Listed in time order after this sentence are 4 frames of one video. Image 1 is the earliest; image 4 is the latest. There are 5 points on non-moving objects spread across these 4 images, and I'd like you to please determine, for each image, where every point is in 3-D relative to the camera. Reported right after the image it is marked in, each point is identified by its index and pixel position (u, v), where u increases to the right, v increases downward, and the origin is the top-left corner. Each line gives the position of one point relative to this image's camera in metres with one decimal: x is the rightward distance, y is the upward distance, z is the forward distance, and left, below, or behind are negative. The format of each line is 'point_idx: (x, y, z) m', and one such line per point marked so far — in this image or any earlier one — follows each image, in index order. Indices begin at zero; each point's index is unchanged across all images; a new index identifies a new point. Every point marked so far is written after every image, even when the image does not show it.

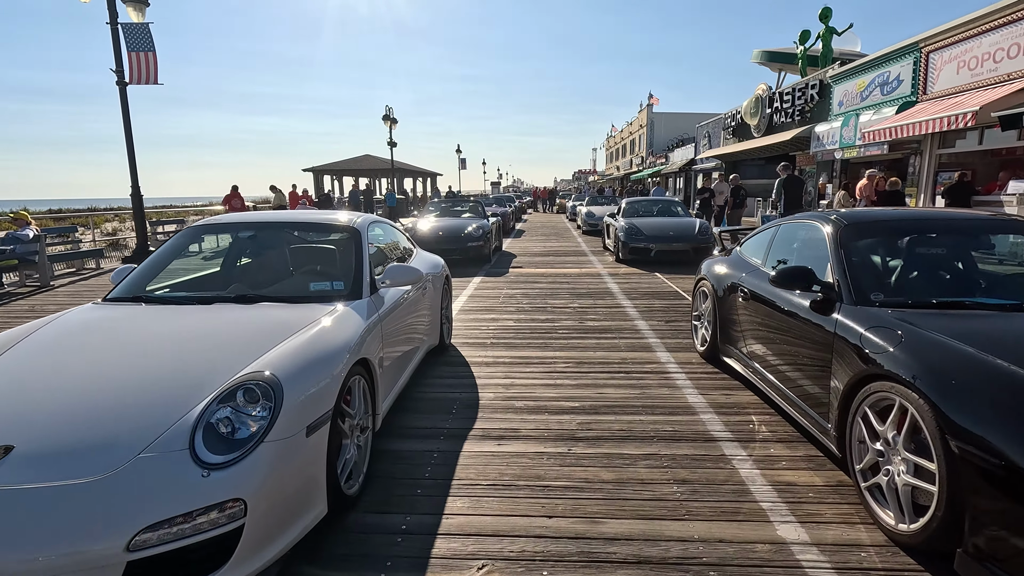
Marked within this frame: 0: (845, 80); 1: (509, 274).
0: (+10.7, +6.7, +17.0) m
1: (-0.1, +0.3, +9.8) m
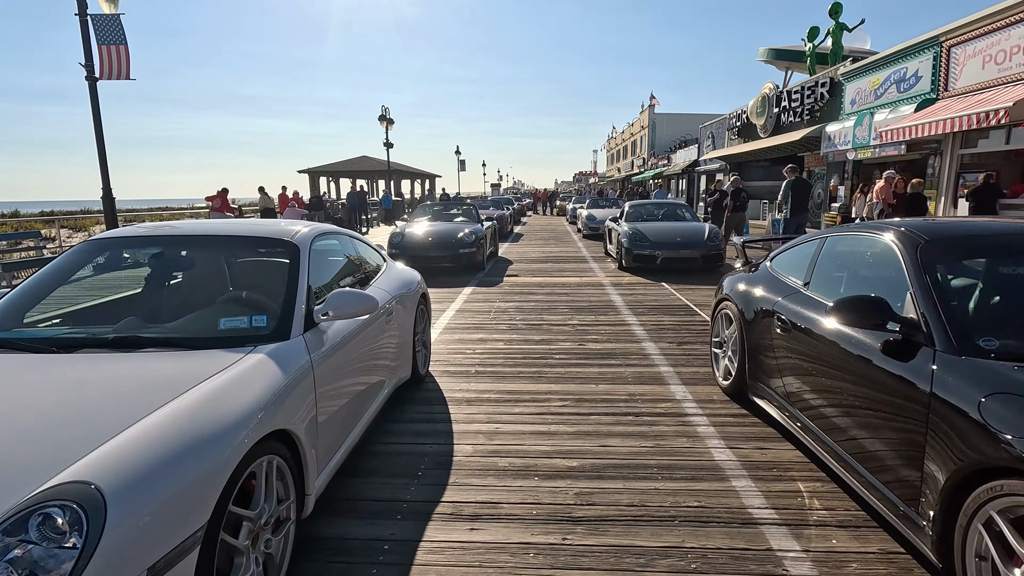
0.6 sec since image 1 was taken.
0: (+10.6, +6.5, +16.3) m
1: (-0.1, +0.1, +9.0) m
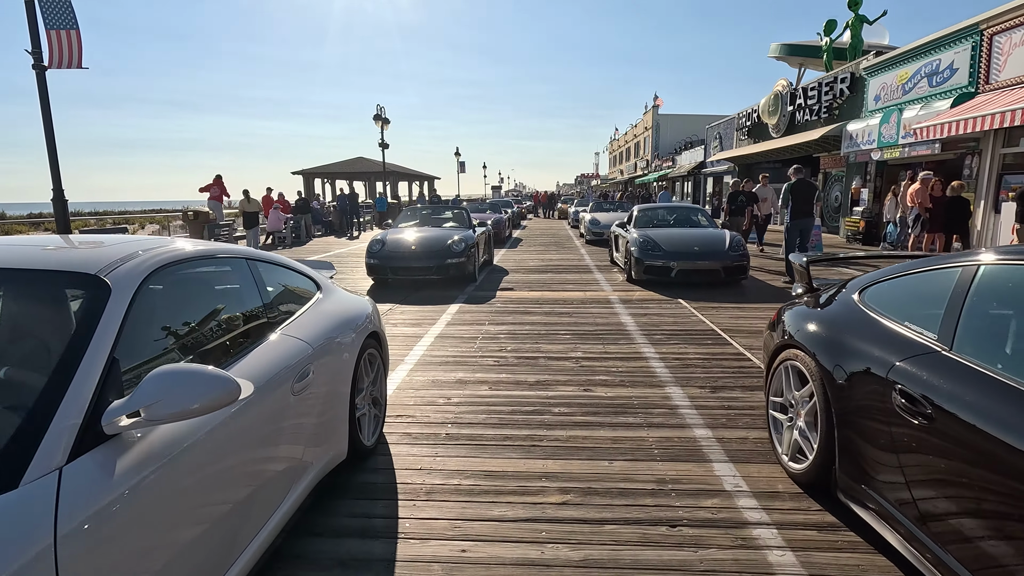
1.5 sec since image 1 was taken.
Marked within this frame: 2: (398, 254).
0: (+10.6, +6.2, +15.1) m
1: (-0.2, -0.2, +7.9) m
2: (-1.9, +0.5, +8.6) m
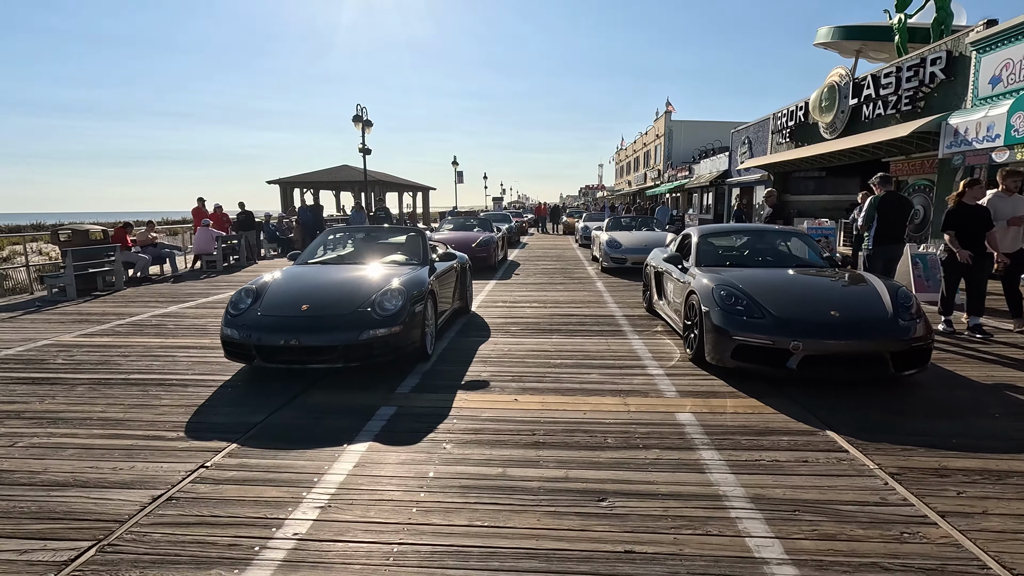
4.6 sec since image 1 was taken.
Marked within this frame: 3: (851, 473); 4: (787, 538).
0: (+10.4, +5.2, +11.3) m
1: (-0.5, -1.0, +3.9) m
2: (-2.1, -0.3, +4.6) m
3: (+2.0, -1.0, +3.1) m
4: (+1.3, -1.1, +2.5) m
